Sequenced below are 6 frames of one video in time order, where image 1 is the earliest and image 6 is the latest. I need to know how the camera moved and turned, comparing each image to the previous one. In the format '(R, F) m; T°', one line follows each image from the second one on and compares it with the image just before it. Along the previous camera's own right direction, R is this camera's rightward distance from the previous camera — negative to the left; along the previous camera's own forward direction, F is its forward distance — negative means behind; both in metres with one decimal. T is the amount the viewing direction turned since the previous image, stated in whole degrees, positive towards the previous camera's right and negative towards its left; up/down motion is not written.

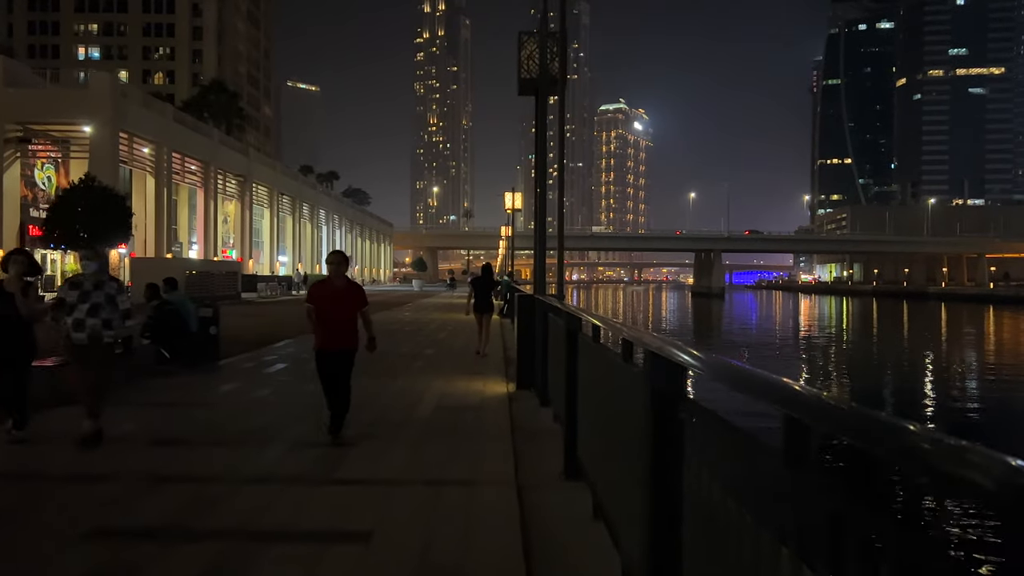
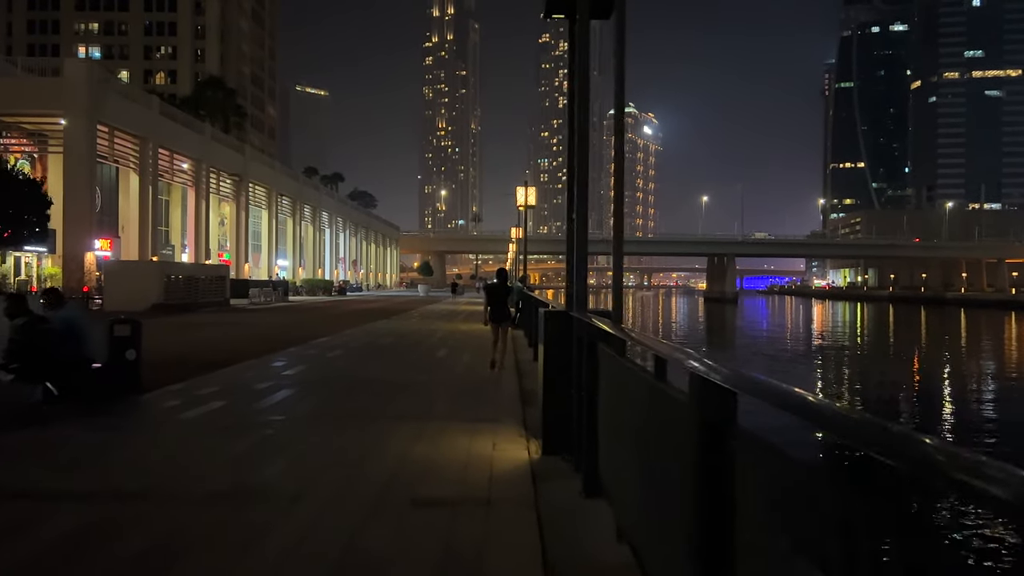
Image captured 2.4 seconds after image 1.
(-0.1, +2.9) m; -1°
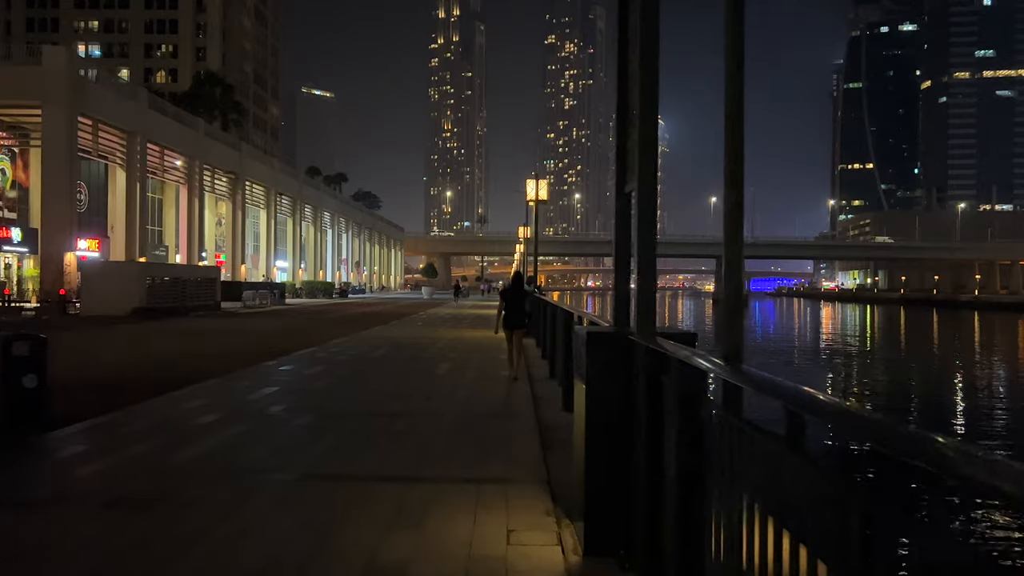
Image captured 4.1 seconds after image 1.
(-0.1, +2.1) m; 0°
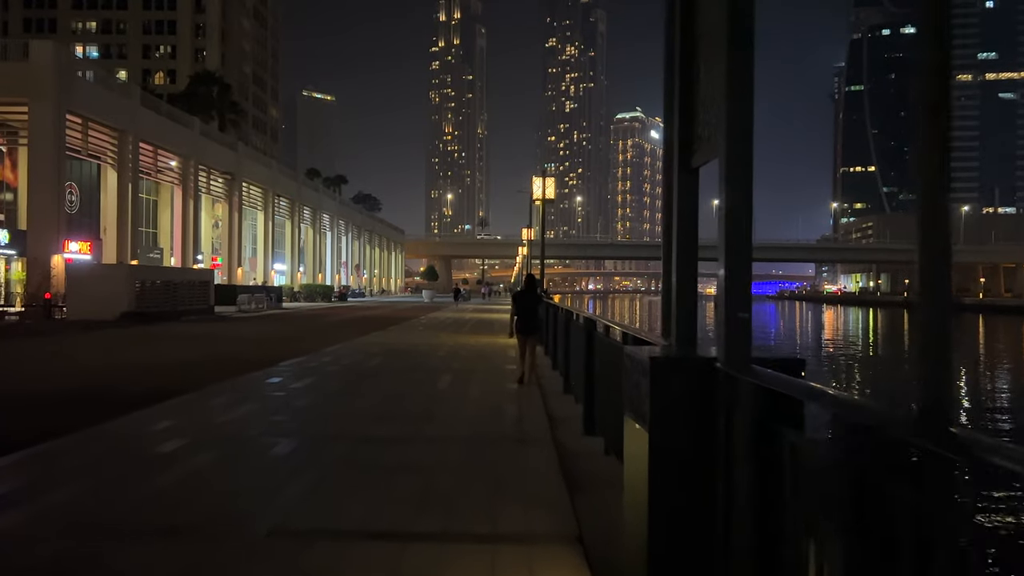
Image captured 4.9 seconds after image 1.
(-0.1, +1.1) m; 0°
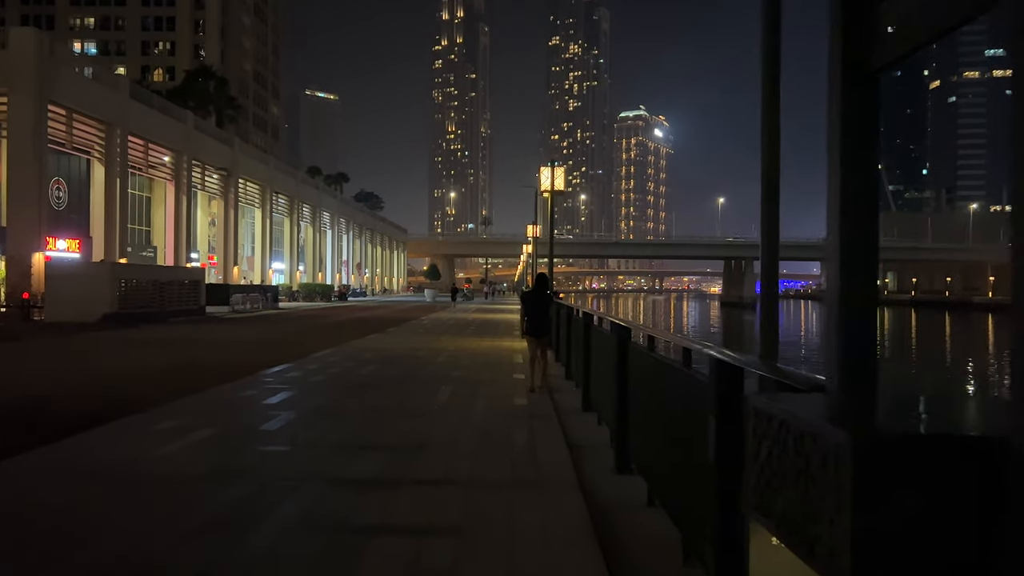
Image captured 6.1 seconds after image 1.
(-0.1, +1.5) m; 0°
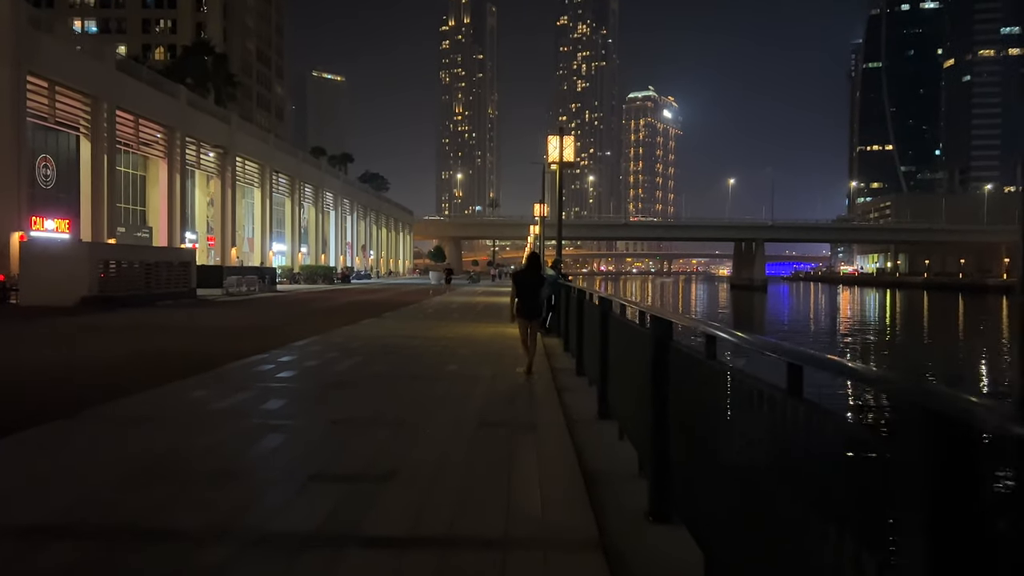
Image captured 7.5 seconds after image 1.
(+0.1, +1.5) m; -1°
